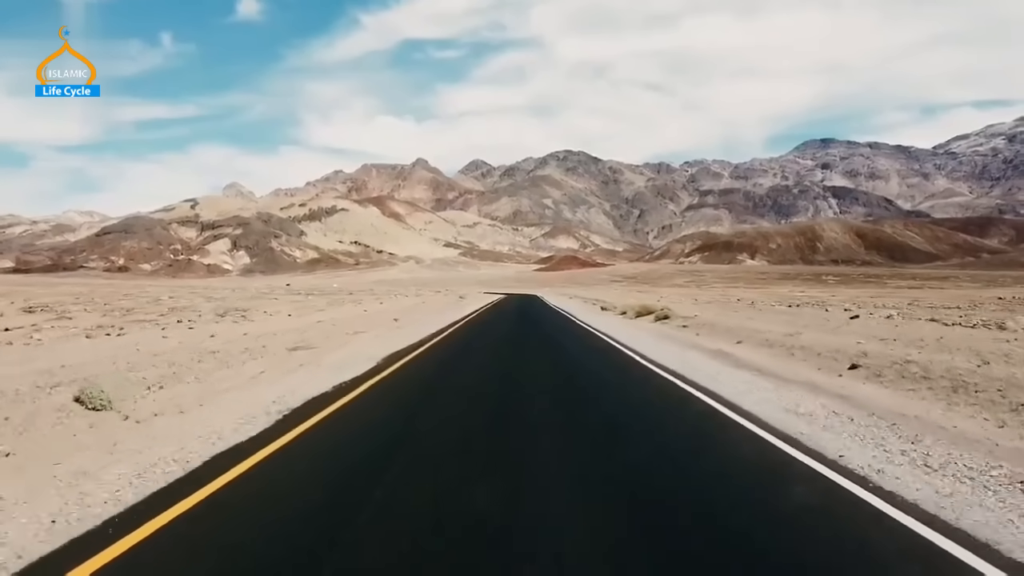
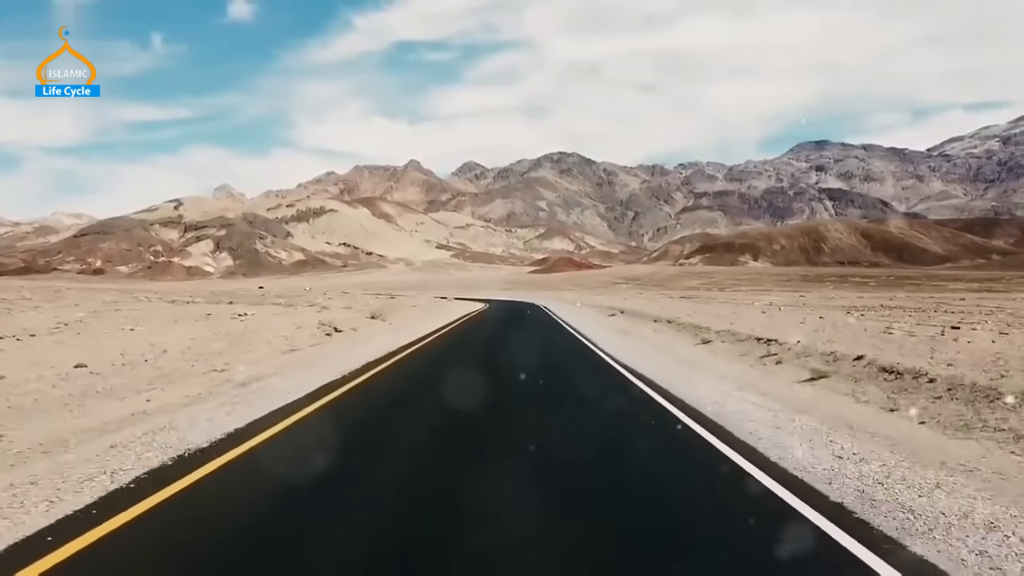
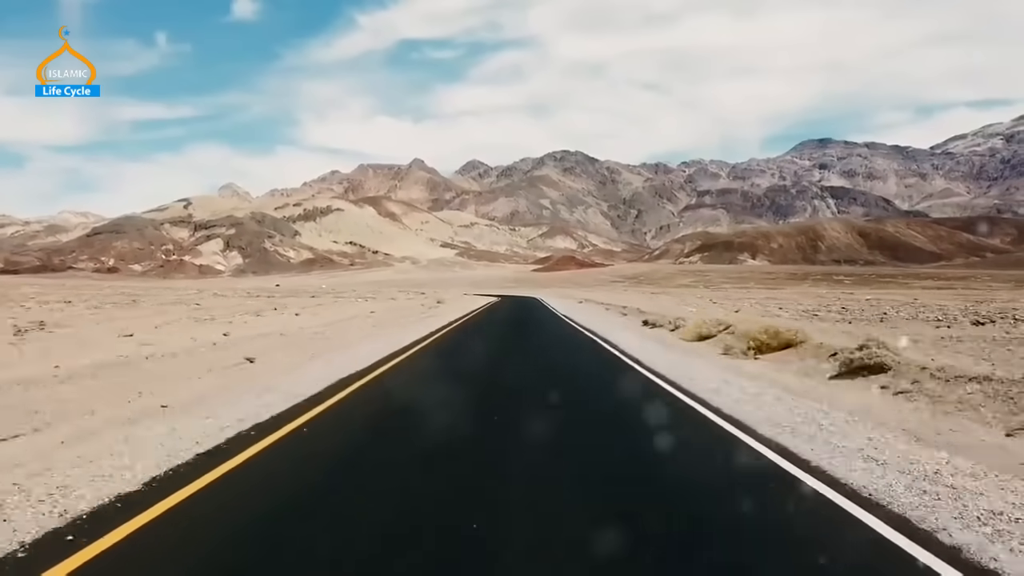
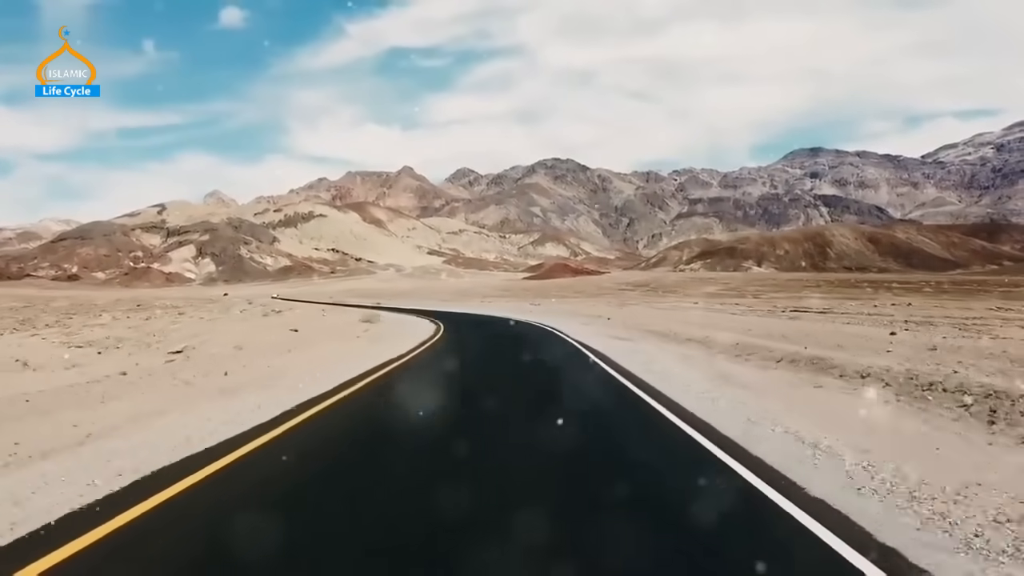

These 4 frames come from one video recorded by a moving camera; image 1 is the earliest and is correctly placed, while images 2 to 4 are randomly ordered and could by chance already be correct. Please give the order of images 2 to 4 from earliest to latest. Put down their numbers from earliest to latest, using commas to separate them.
3, 2, 4
